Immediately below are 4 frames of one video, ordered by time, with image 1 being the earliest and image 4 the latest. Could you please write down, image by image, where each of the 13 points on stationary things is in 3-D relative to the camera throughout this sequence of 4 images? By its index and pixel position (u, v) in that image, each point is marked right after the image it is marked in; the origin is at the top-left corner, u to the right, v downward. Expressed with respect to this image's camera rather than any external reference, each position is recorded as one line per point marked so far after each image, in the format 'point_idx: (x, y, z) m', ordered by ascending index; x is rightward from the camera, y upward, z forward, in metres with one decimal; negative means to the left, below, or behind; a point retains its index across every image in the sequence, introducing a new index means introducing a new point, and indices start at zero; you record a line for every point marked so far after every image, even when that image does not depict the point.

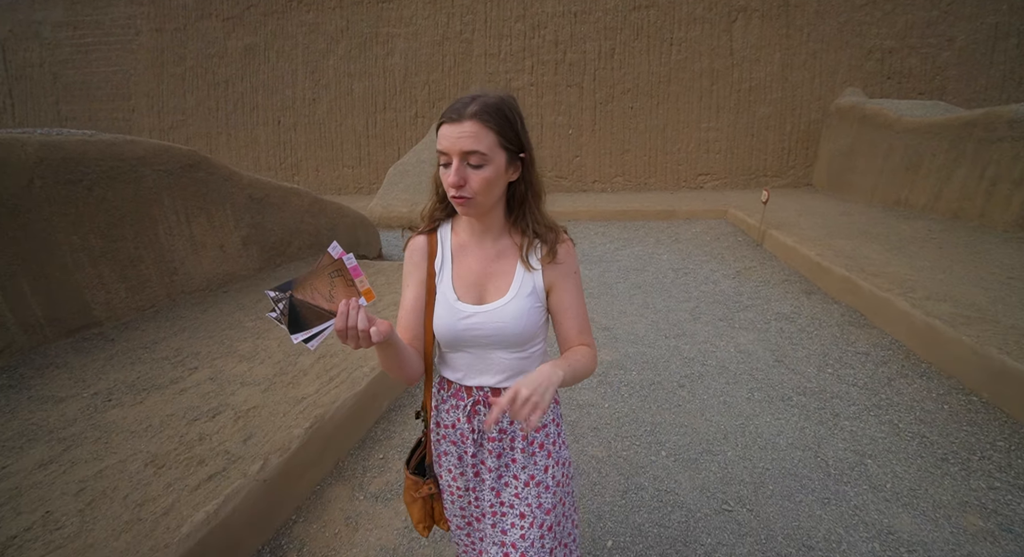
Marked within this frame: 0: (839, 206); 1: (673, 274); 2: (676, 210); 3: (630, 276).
0: (+3.9, +0.9, +6.4) m
1: (+1.4, 0.0, +4.8) m
2: (+2.3, +1.0, +7.5) m
3: (+1.1, 0.0, +4.7) m
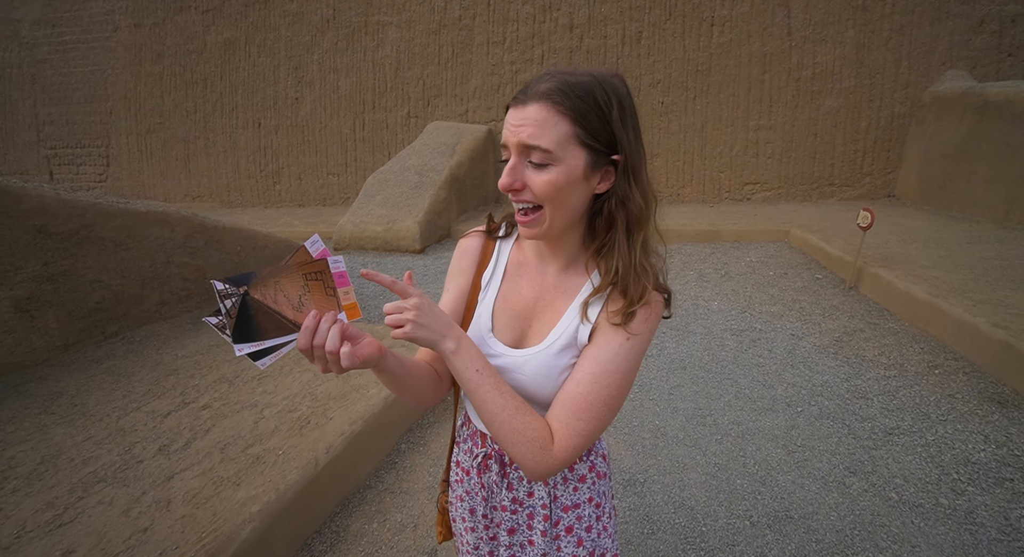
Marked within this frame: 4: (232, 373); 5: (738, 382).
0: (+3.8, +0.4, +4.6) m
1: (+1.3, -0.4, +3.1) m
2: (+2.3, +0.5, +5.8) m
3: (+0.9, -0.4, +3.1) m
4: (-1.3, -0.4, +2.4) m
5: (+1.1, -0.5, +2.7) m
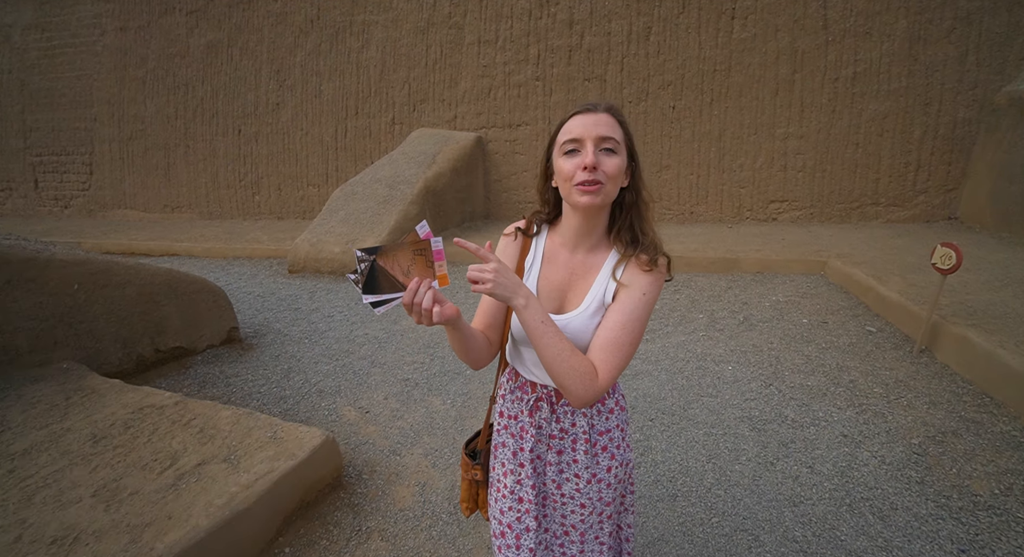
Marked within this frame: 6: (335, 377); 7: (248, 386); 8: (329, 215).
0: (+3.5, +0.1, +3.5) m
1: (+0.9, -0.7, +2.0) m
2: (+2.0, +0.2, +4.7) m
3: (+0.6, -0.7, +2.0) m
4: (-1.7, -0.6, +1.4) m
5: (+0.7, -0.8, +1.6) m
6: (-1.1, -0.6, +3.2) m
7: (-1.5, -0.6, +3.1) m
8: (-2.1, +0.8, +6.3) m
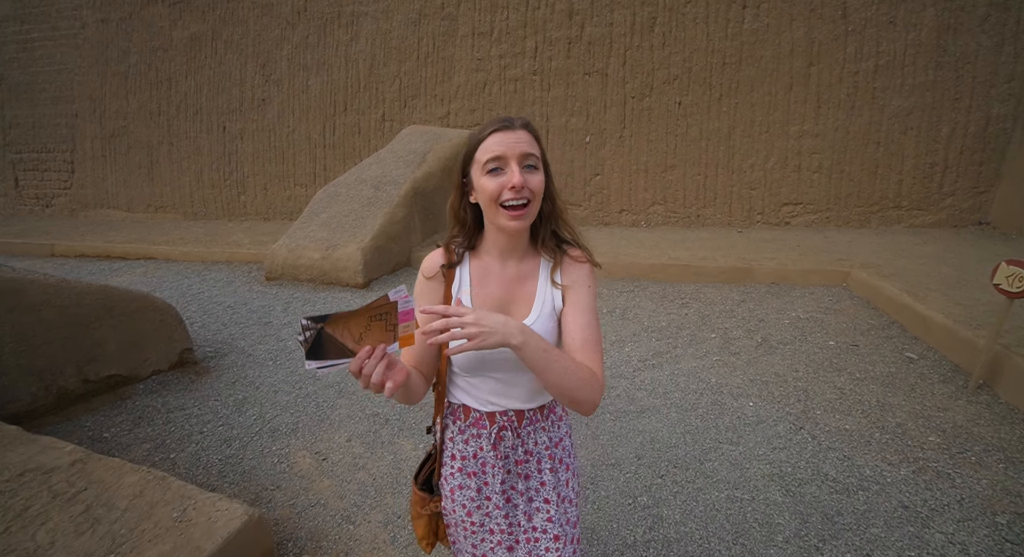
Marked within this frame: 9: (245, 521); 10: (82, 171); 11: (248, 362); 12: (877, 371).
0: (+3.5, 0.0, +3.0) m
1: (+0.9, -0.8, +1.6) m
2: (+1.9, +0.1, +4.3) m
3: (+0.5, -0.8, +1.6) m
4: (-1.7, -0.7, +1.0) m
5: (+0.7, -0.9, +1.1) m
6: (-1.1, -0.7, +2.8) m
7: (-1.6, -0.7, +2.6) m
8: (-2.2, +0.7, +5.8) m
9: (-0.8, -0.7, +1.5) m
10: (-8.7, +2.2, +10.8) m
11: (-1.7, -0.5, +3.4) m
12: (+1.9, -0.5, +2.7) m
